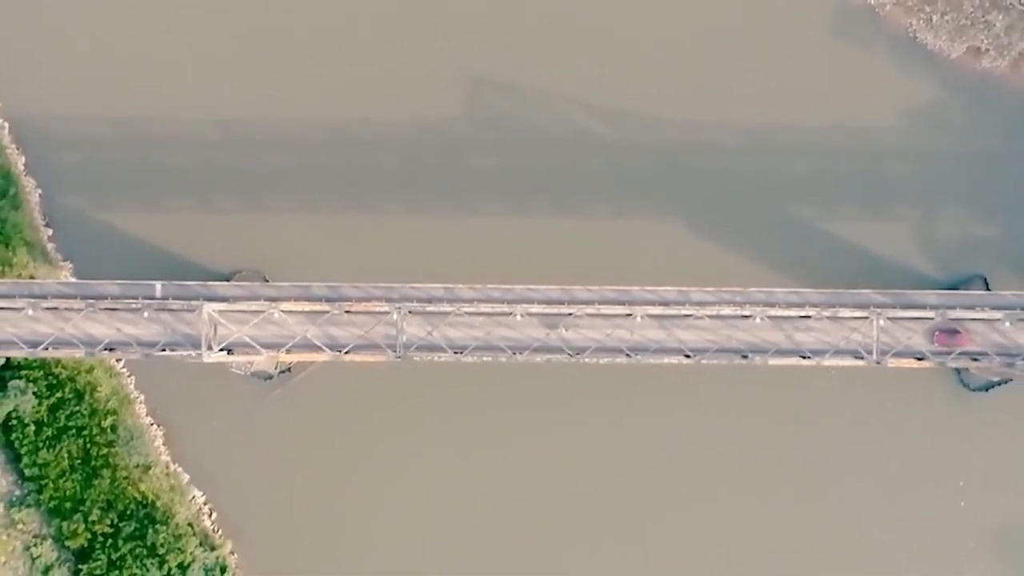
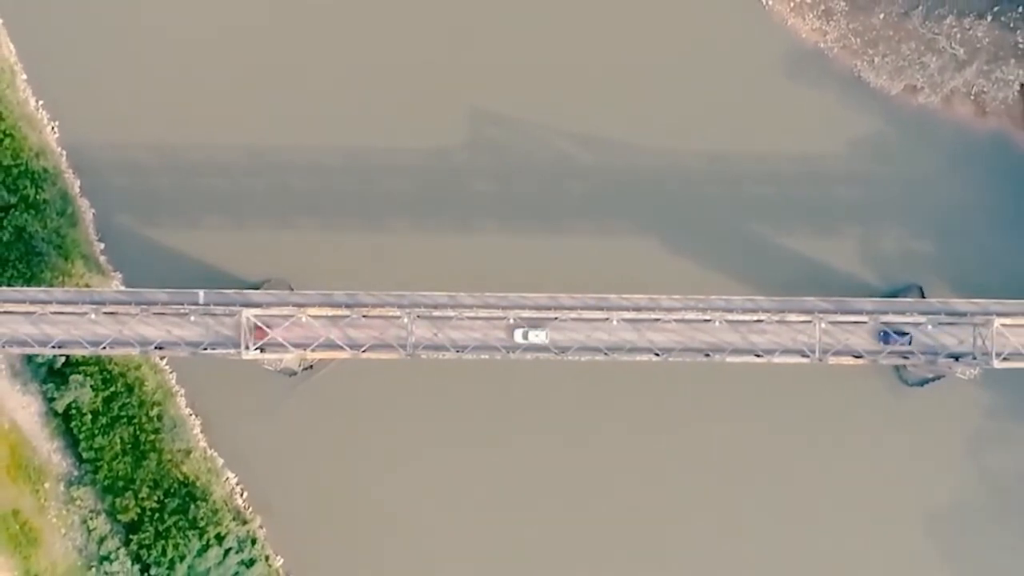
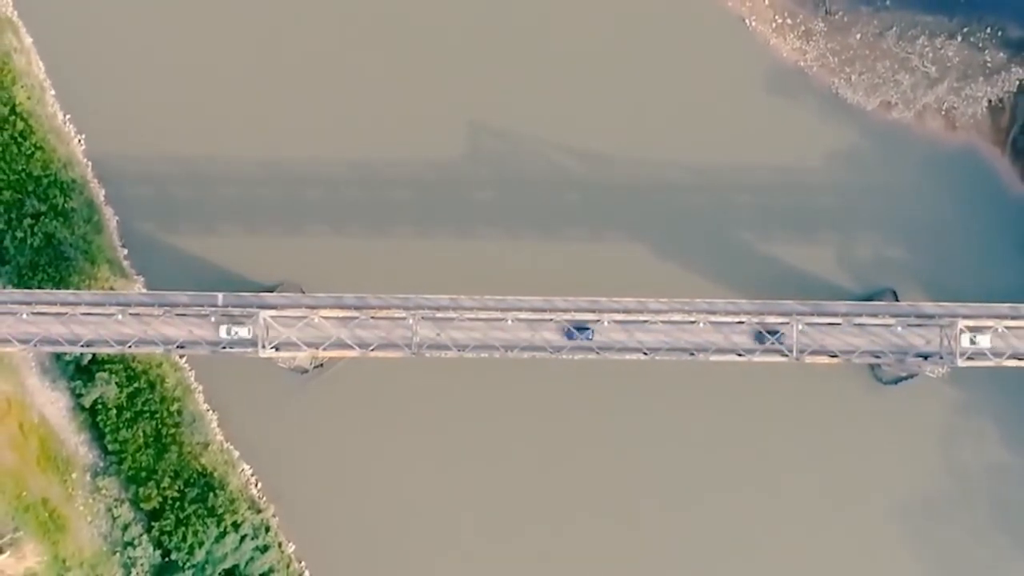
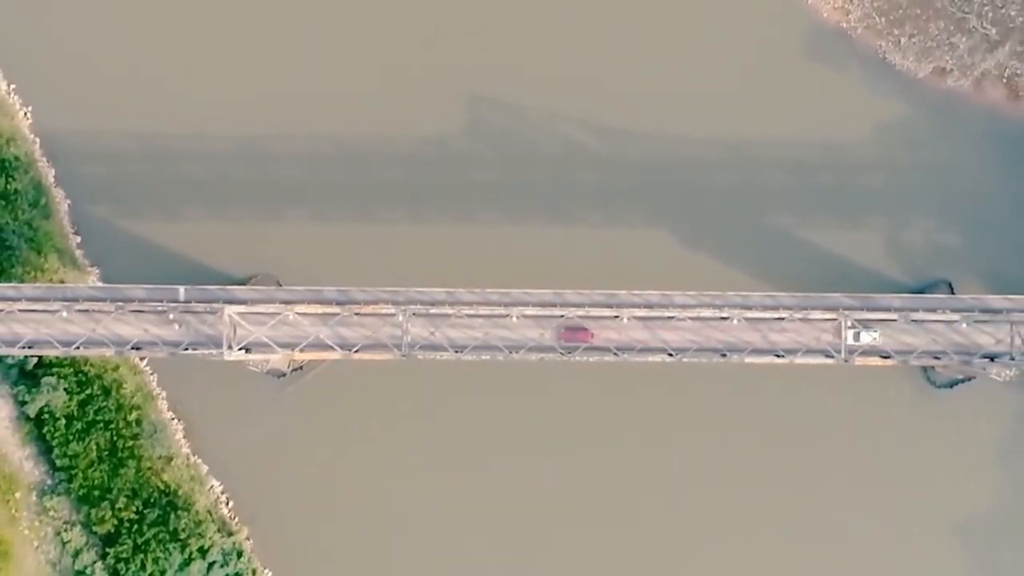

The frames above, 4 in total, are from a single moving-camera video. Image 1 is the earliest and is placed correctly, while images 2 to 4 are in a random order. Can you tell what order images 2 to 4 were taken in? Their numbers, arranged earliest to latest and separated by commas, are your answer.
4, 2, 3
